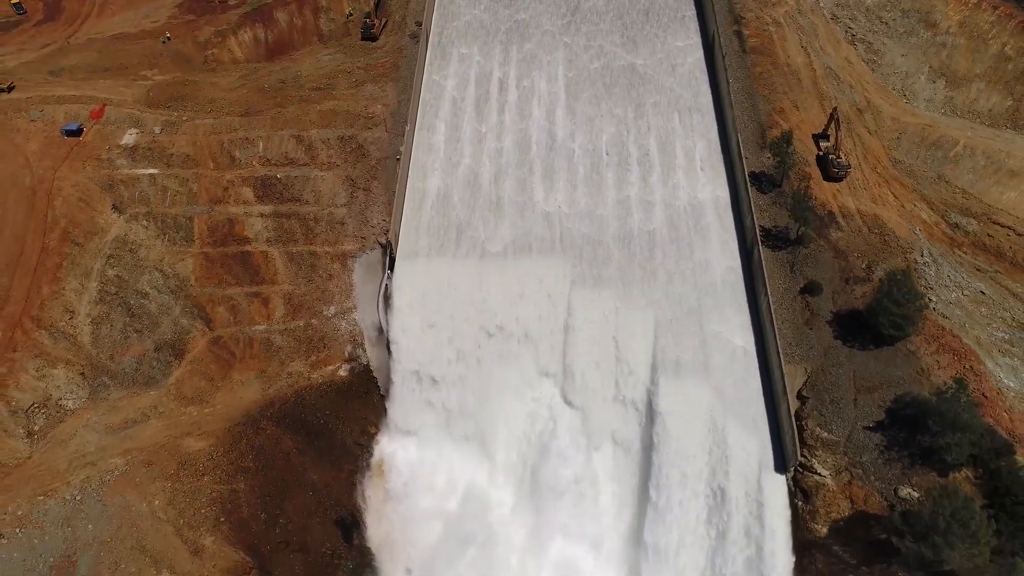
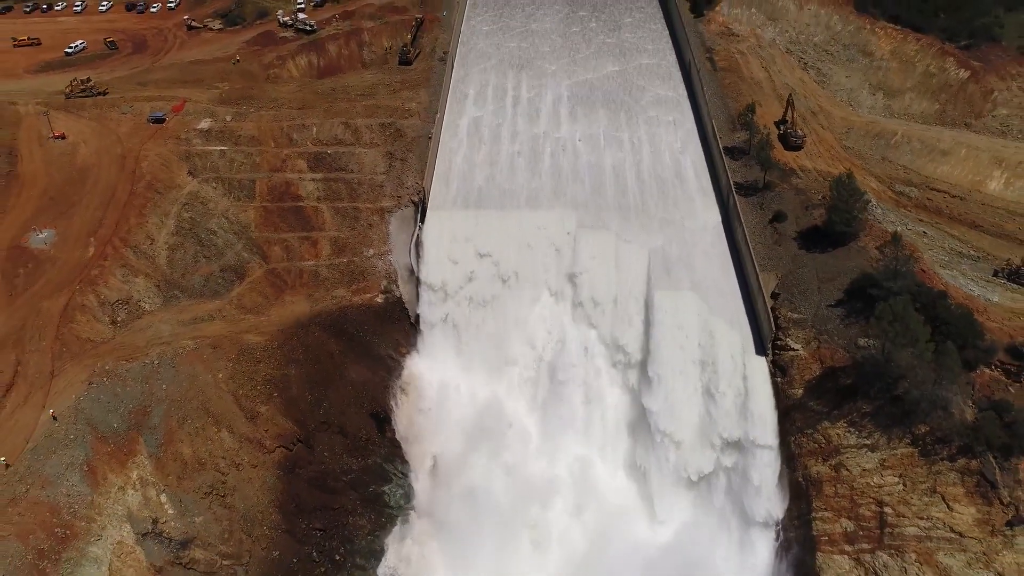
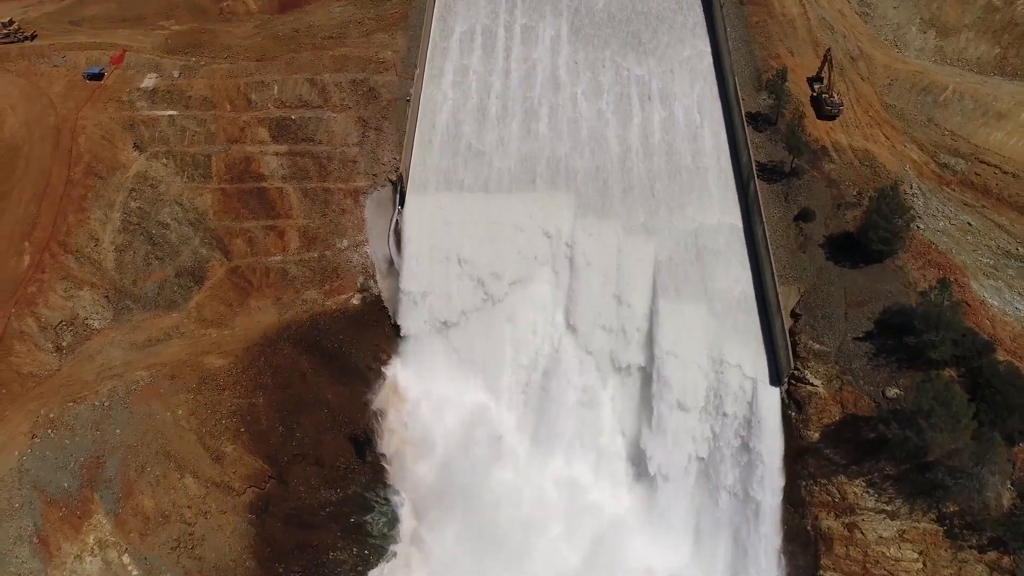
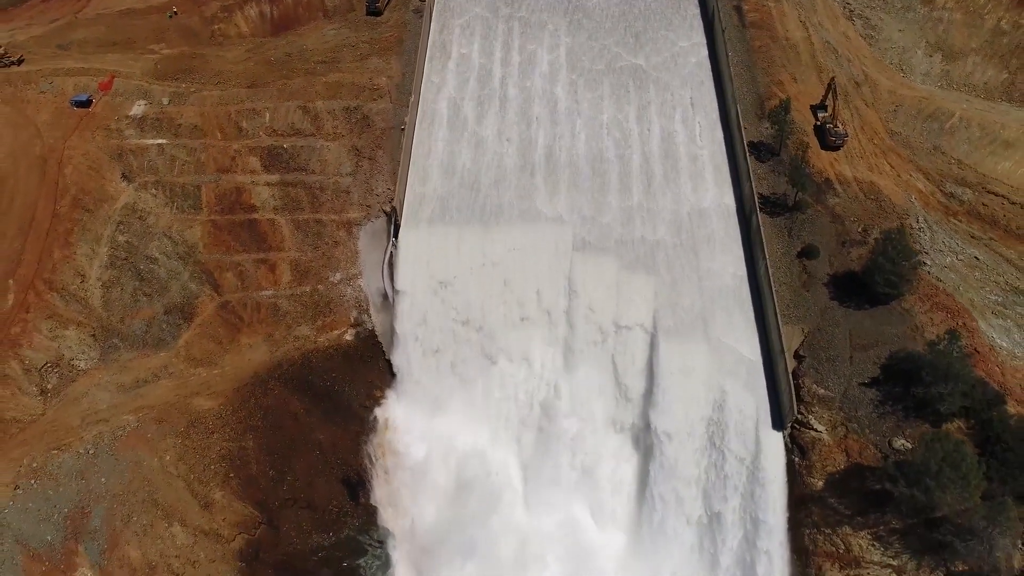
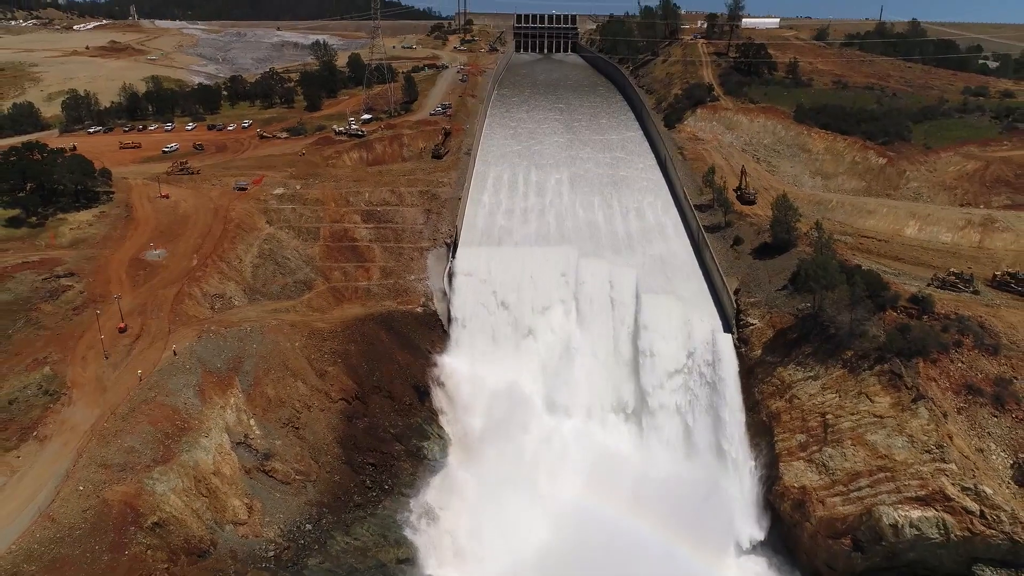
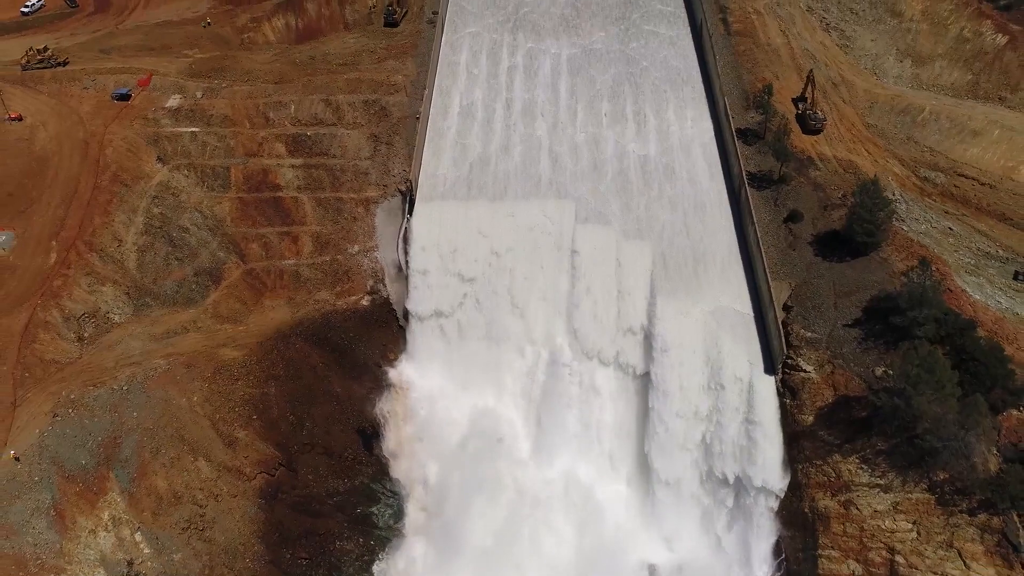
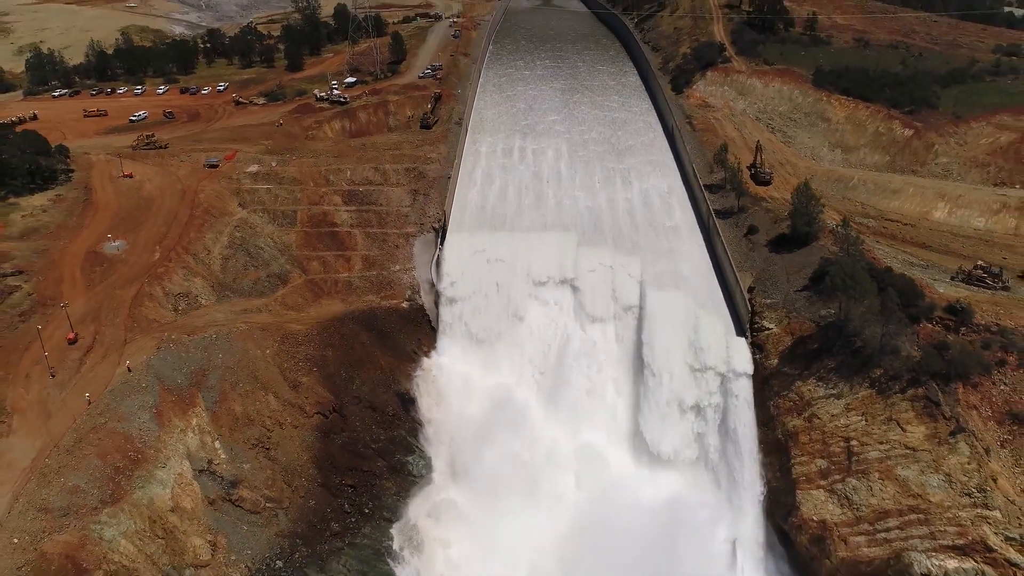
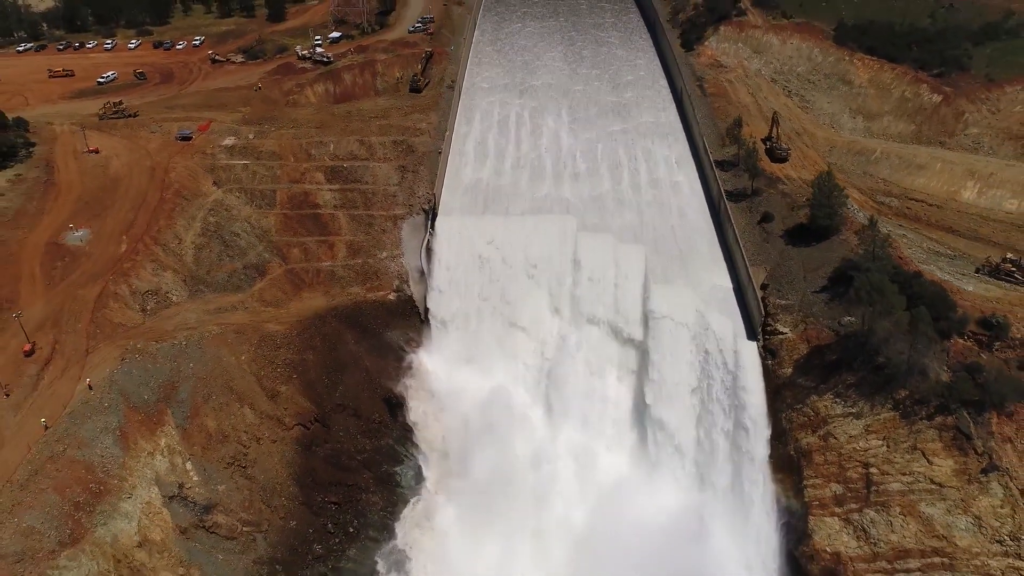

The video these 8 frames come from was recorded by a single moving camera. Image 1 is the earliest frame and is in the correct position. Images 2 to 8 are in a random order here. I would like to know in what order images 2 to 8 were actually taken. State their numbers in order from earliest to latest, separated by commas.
4, 3, 6, 2, 8, 7, 5
